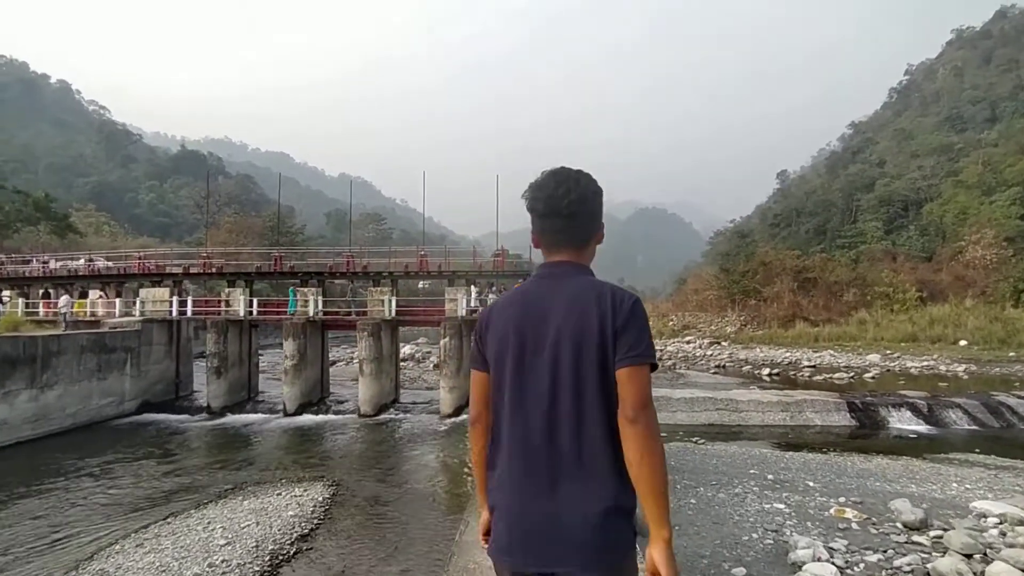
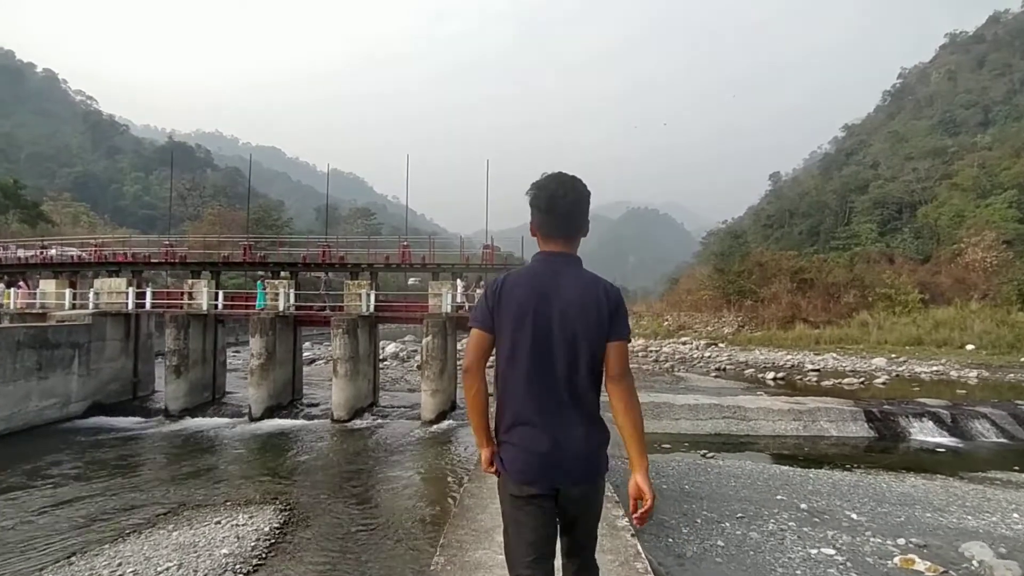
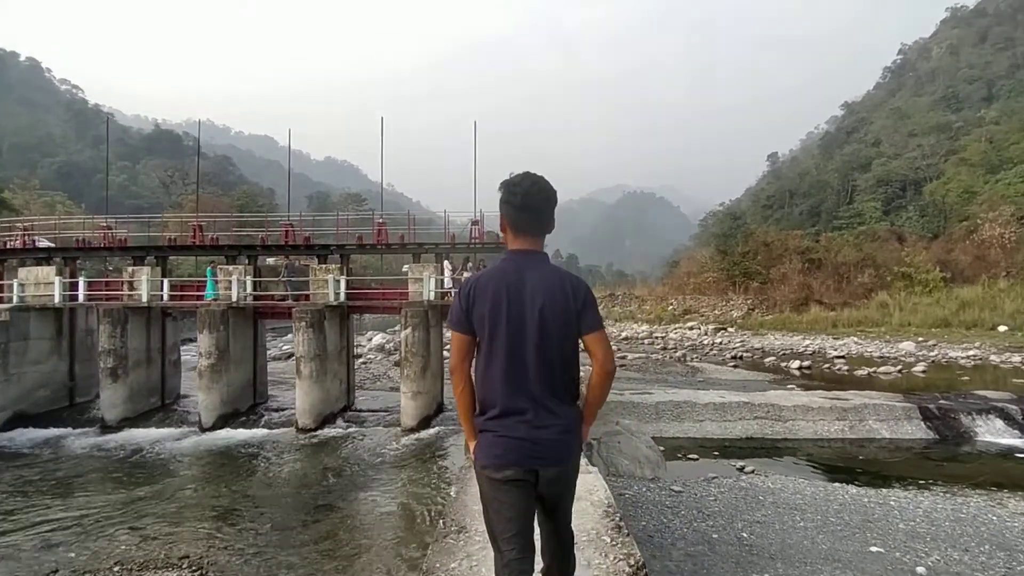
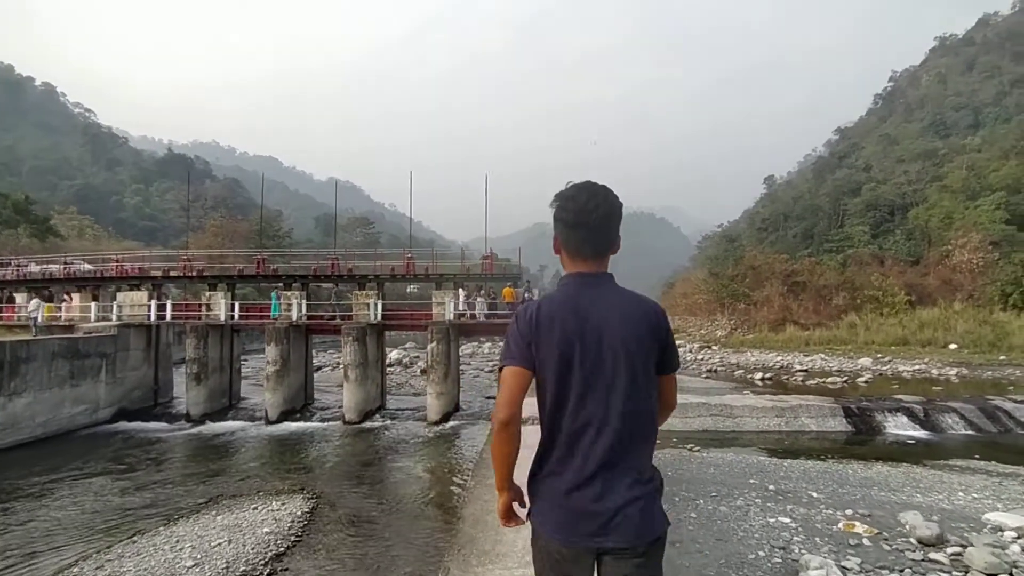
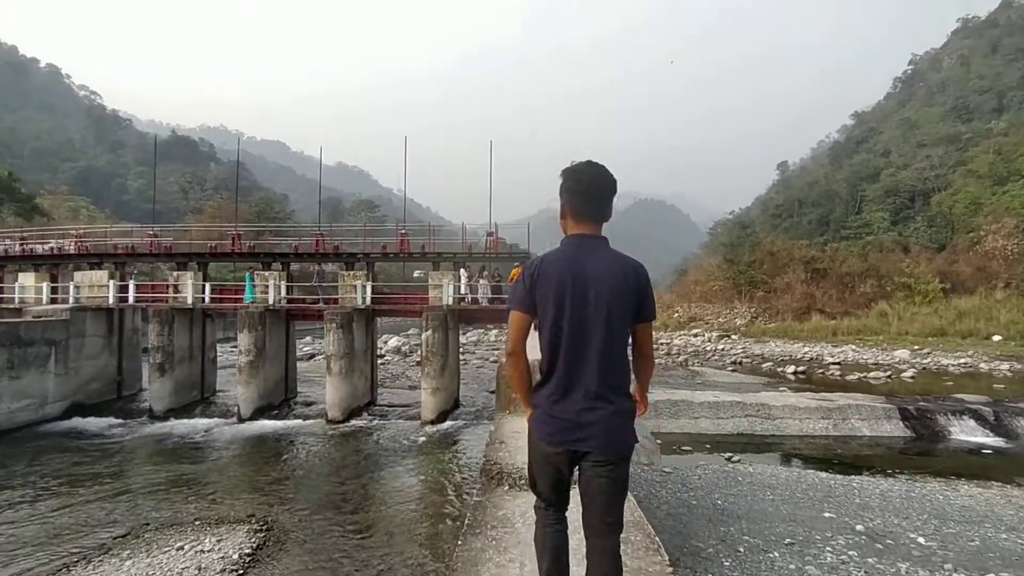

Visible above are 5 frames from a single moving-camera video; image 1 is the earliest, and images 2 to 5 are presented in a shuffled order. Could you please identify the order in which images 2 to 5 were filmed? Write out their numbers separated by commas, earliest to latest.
4, 2, 5, 3
